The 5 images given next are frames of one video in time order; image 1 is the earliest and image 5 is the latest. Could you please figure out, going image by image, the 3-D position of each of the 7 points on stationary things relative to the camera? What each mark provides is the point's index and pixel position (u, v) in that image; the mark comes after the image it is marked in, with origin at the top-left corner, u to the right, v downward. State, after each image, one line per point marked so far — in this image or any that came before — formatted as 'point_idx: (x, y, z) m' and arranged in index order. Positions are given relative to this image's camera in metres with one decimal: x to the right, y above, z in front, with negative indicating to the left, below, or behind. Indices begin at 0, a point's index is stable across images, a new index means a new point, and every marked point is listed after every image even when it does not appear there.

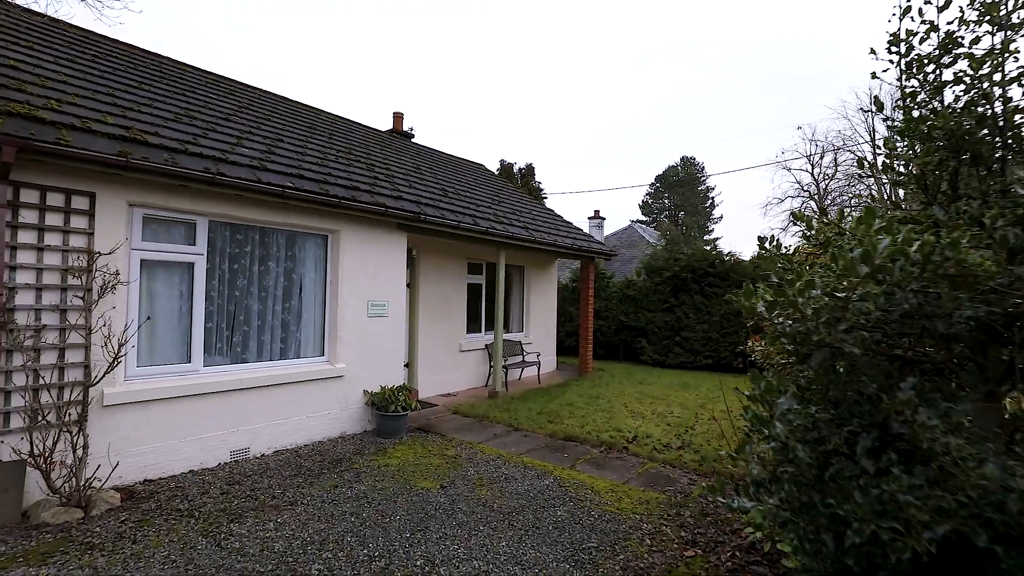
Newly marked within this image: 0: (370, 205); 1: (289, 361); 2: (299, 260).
0: (-1.9, +1.1, +6.1) m
1: (-2.7, -0.9, +5.7) m
2: (-2.6, +0.3, +5.8) m
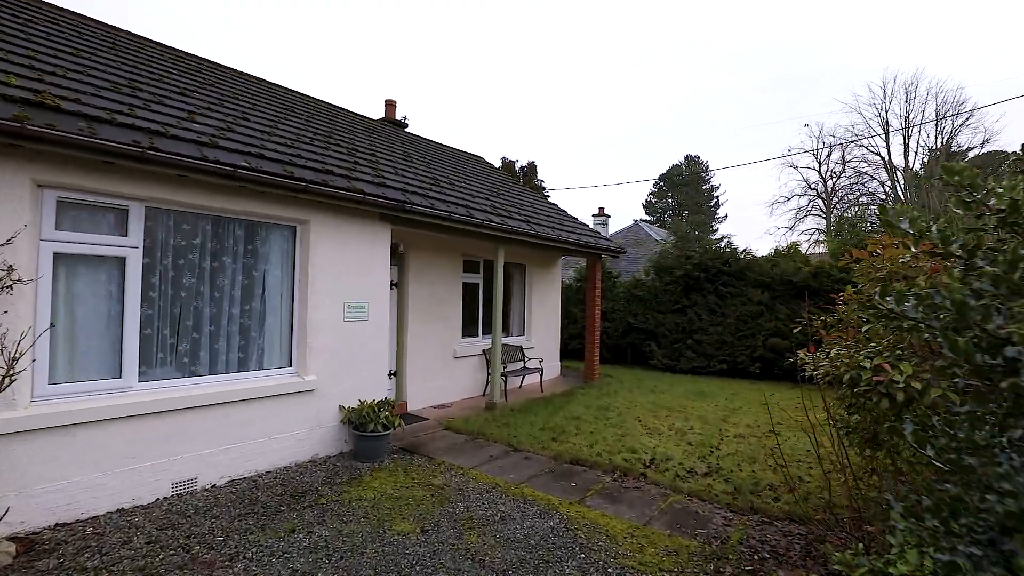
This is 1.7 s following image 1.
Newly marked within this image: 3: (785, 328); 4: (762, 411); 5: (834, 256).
0: (-1.9, +1.1, +5.2) m
1: (-2.7, -0.9, +4.9) m
2: (-2.7, +0.3, +5.0) m
3: (+6.3, -0.9, +10.8) m
4: (+3.9, -2.0, +7.5) m
5: (+7.3, +0.7, +10.6) m
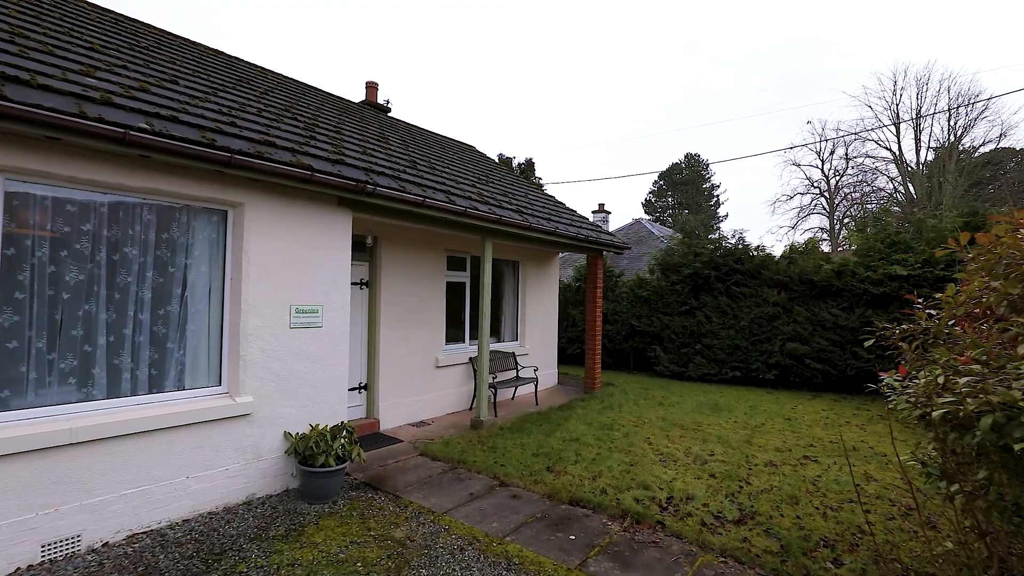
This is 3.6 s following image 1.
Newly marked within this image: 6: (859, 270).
0: (-2.0, +1.1, +4.2) m
1: (-2.9, -0.9, +3.9) m
2: (-2.8, +0.4, +4.0) m
3: (+6.1, -0.9, +9.8) m
4: (+3.8, -2.0, +6.5) m
5: (+7.1, +0.7, +9.6) m
6: (+7.0, +0.4, +9.4) m
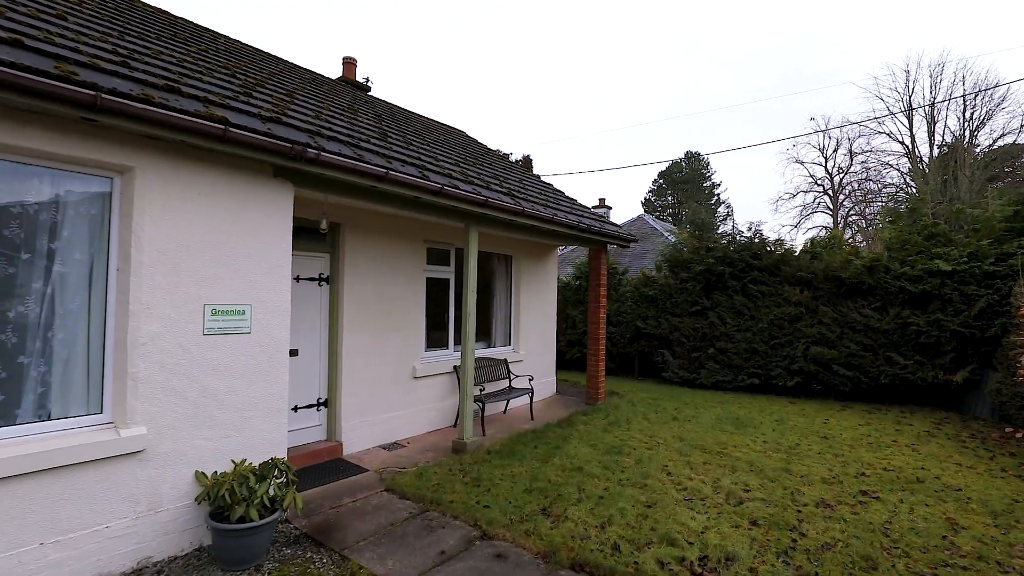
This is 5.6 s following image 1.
0: (-2.1, +1.1, +3.2) m
1: (-3.0, -0.8, +2.8) m
2: (-2.9, +0.4, +2.9) m
3: (+6.0, -0.9, +8.8) m
4: (+3.7, -1.9, +5.4) m
5: (+7.0, +0.8, +8.6) m
6: (+6.8, +0.4, +8.4) m
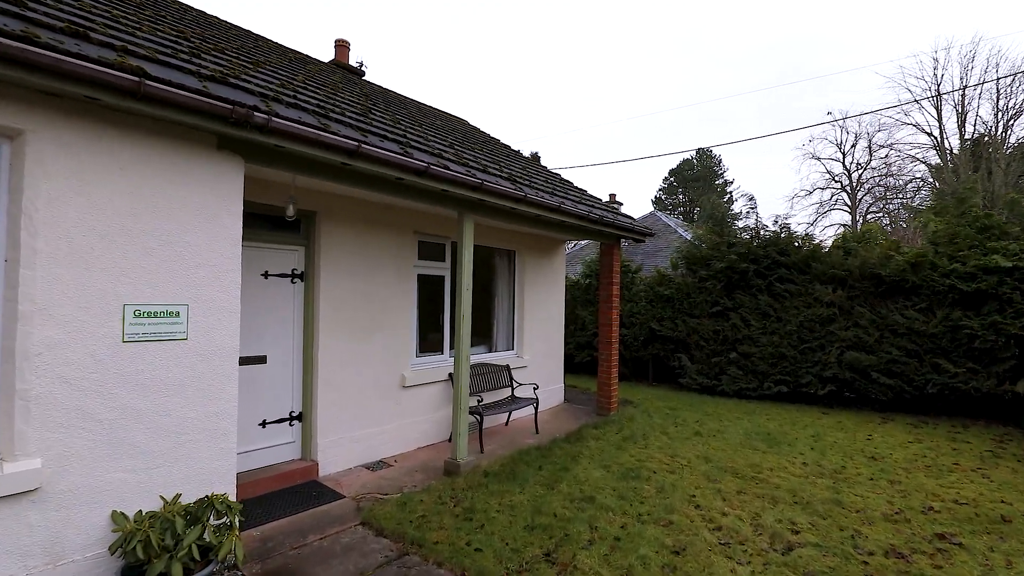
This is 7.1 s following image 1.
0: (-2.2, +1.2, +2.5) m
1: (-3.0, -0.8, +2.2) m
2: (-3.0, +0.4, +2.3) m
3: (+6.1, -0.8, +8.0) m
4: (+3.7, -1.9, +4.7) m
5: (+7.0, +0.8, +7.8) m
6: (+6.9, +0.4, +7.5) m
